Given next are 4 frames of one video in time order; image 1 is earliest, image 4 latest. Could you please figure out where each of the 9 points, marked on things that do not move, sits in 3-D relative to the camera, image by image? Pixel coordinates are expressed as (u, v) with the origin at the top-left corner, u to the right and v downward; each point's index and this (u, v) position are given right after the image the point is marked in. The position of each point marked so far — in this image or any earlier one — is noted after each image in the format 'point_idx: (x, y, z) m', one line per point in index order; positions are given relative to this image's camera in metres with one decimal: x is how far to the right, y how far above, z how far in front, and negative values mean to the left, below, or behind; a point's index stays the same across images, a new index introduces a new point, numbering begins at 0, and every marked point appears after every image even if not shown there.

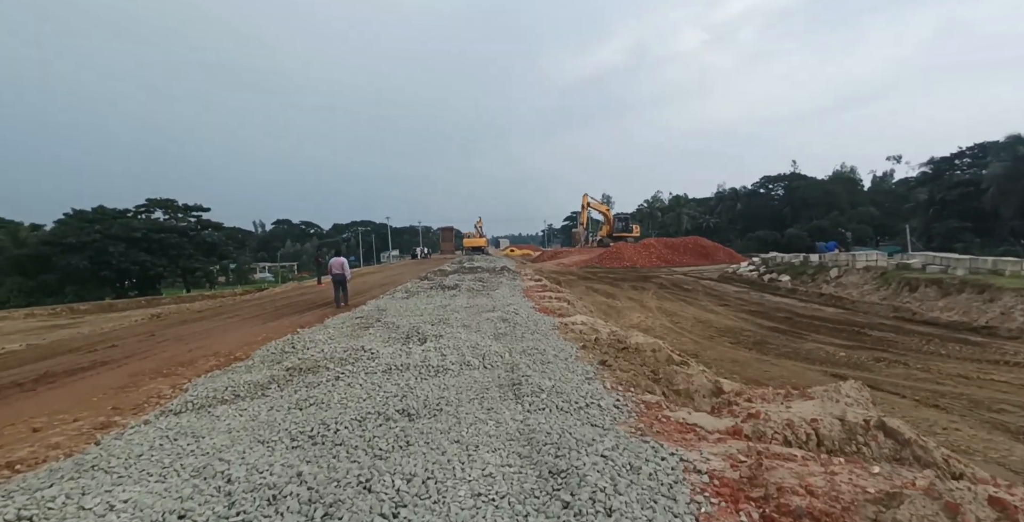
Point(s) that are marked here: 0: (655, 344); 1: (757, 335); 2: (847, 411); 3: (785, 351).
0: (+2.4, -1.4, +8.2) m
1: (+6.9, -2.1, +13.8) m
2: (+2.9, -1.3, +4.2) m
3: (+6.6, -2.2, +11.8) m
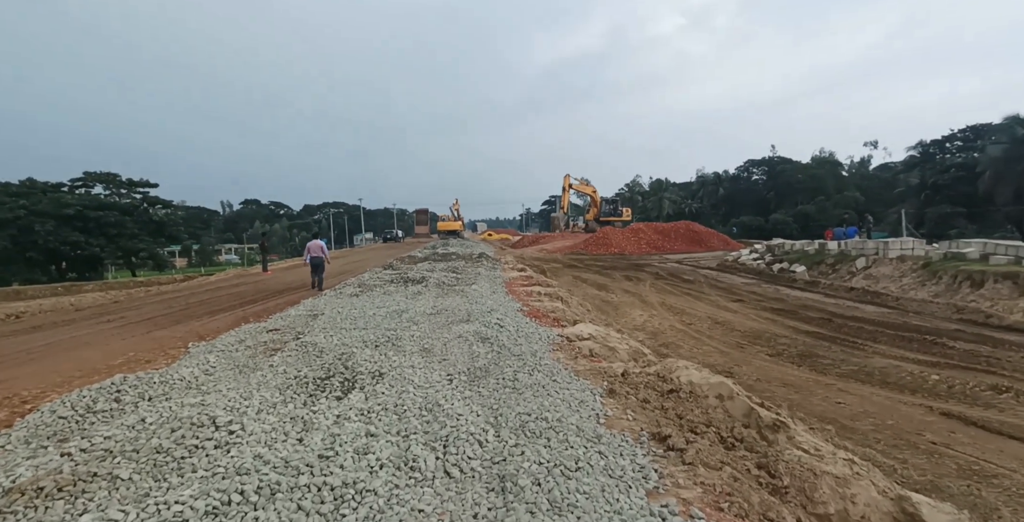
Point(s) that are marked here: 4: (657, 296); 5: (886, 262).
0: (+2.2, -1.3, +5.2) m
1: (+6.5, -1.9, +11.1) m
2: (+2.9, -1.4, +1.3) m
3: (+6.2, -2.0, +9.1) m
4: (+5.5, -1.3, +18.5) m
5: (+12.6, 0.0, +16.4) m
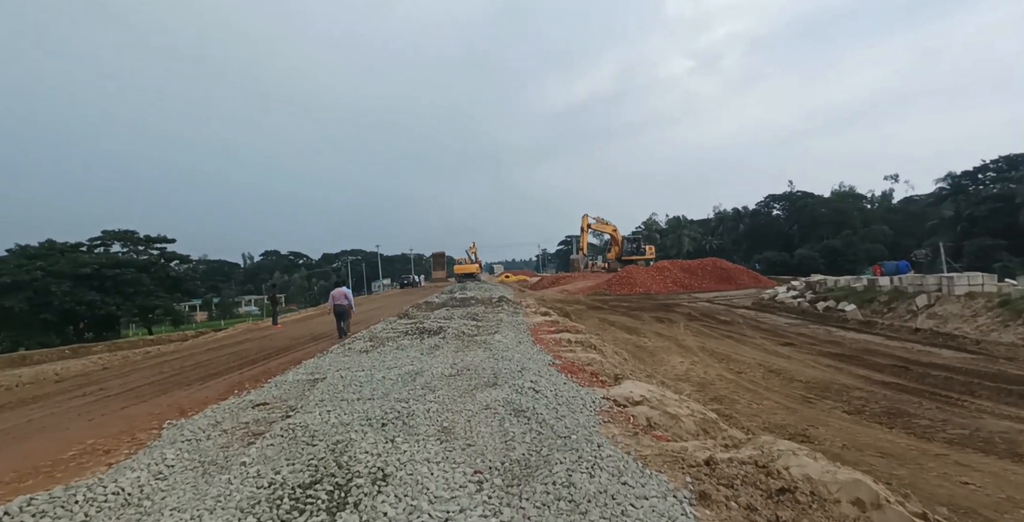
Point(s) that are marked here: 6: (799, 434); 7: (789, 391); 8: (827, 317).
0: (+2.6, -1.7, +3.8) m
1: (+7.1, -2.7, +9.5) m
2: (+3.2, -1.4, -0.1) m
3: (+6.8, -2.6, +7.5) m
4: (+6.3, -2.7, +16.9) m
5: (+13.3, -1.1, +14.7) m
6: (+4.8, -2.9, +8.2) m
7: (+6.1, -2.9, +10.9) m
8: (+11.8, -2.1, +18.3) m
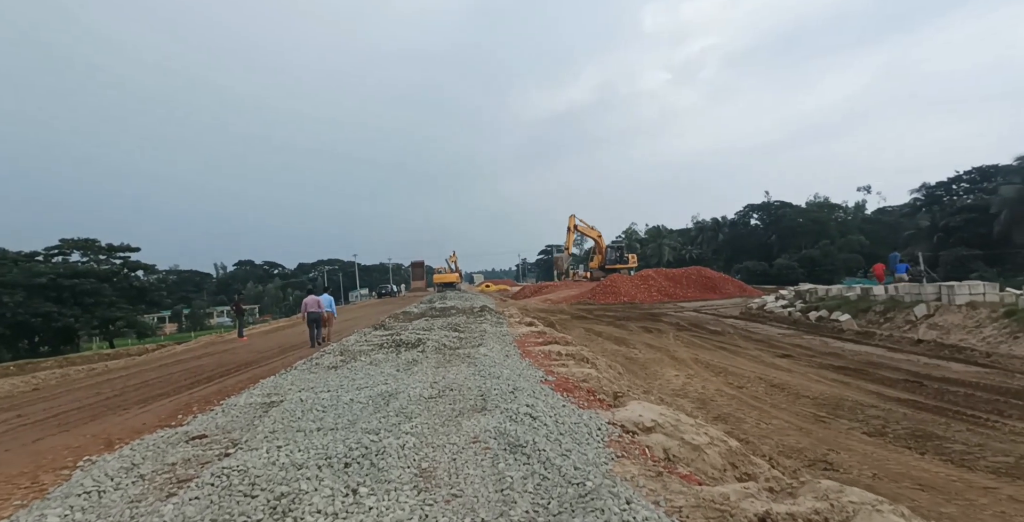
0: (+2.6, -1.7, +2.9) m
1: (+6.9, -2.8, +8.7) m
2: (+3.4, -1.3, -1.0) m
3: (+6.6, -2.7, +6.7) m
4: (+5.8, -3.0, +16.1) m
5: (+12.9, -1.4, +14.3) m
6: (+4.7, -3.0, +7.4) m
7: (+5.9, -3.0, +10.1) m
8: (+11.3, -2.4, +17.8) m
